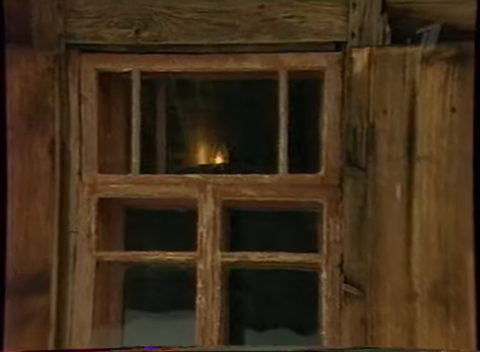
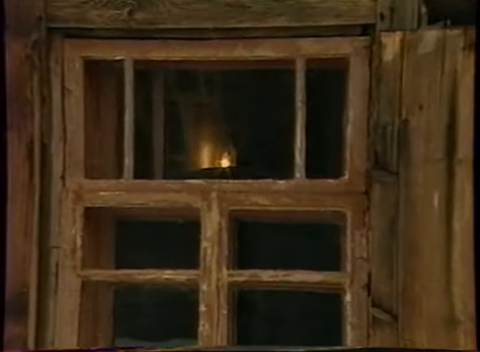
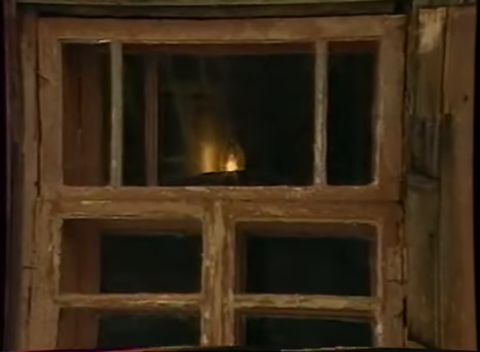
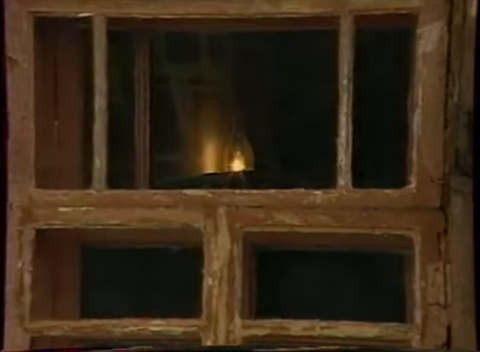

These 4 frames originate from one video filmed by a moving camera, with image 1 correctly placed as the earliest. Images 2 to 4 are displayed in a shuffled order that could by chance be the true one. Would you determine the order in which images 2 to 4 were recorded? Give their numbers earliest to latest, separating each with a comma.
2, 3, 4
